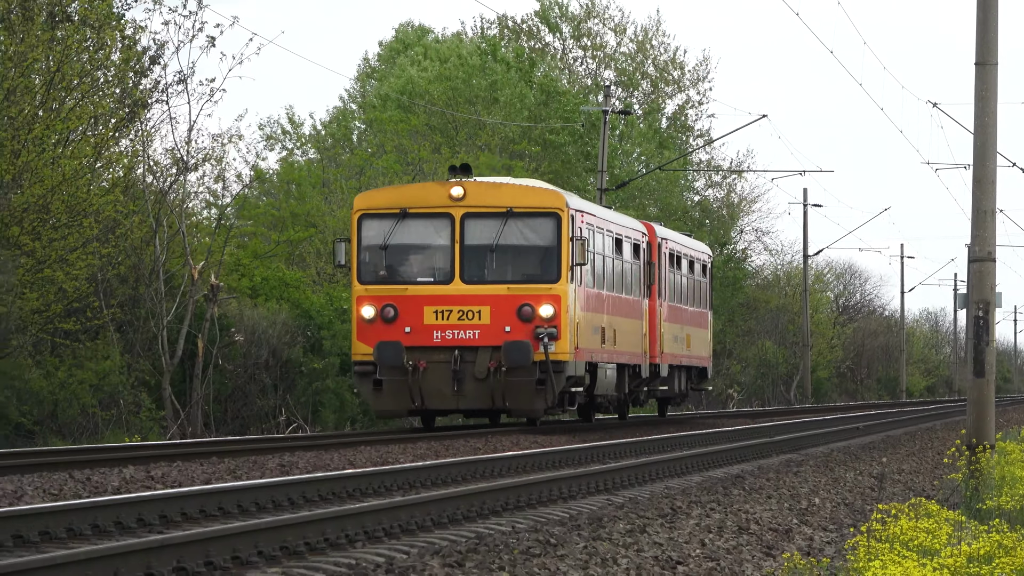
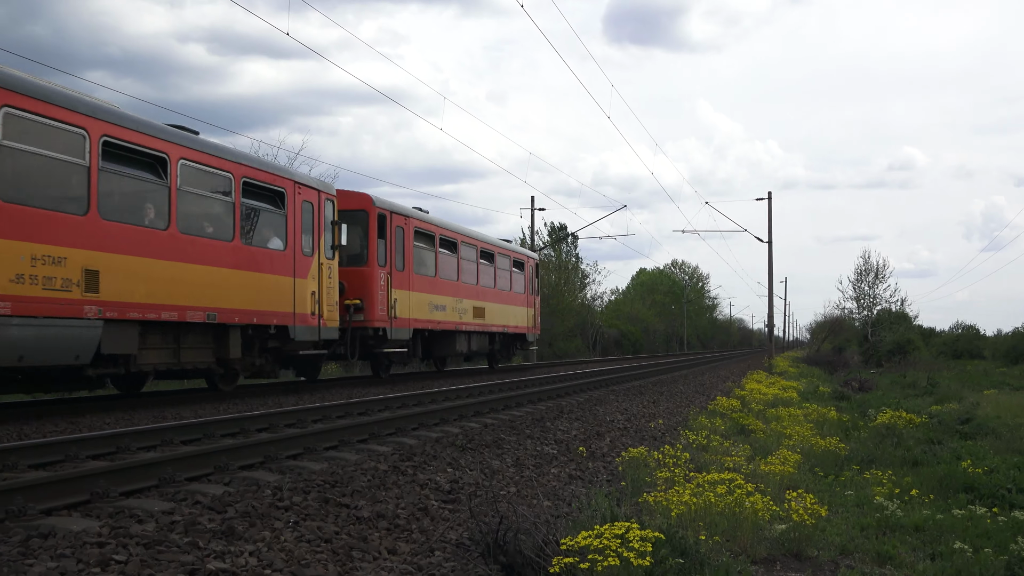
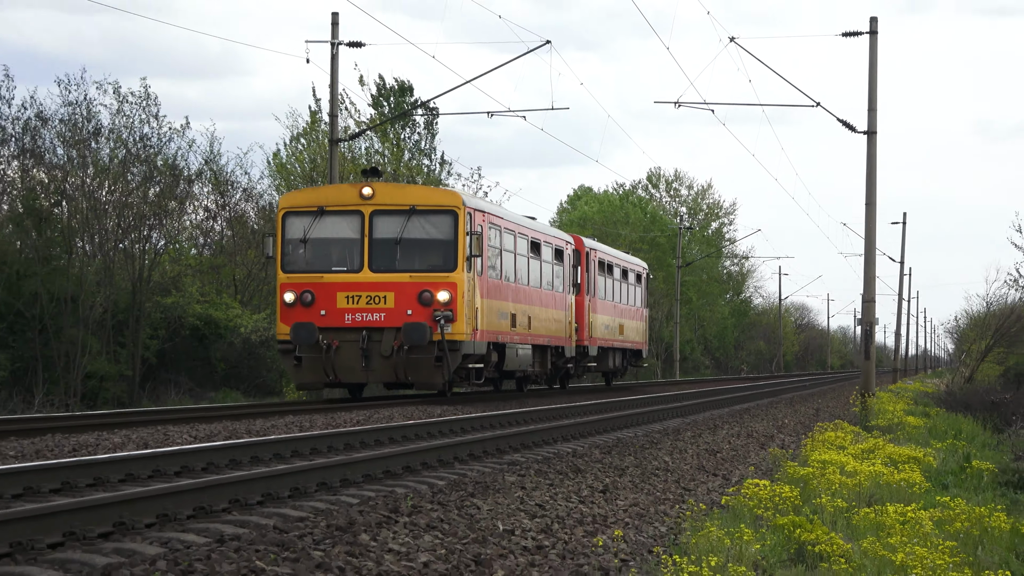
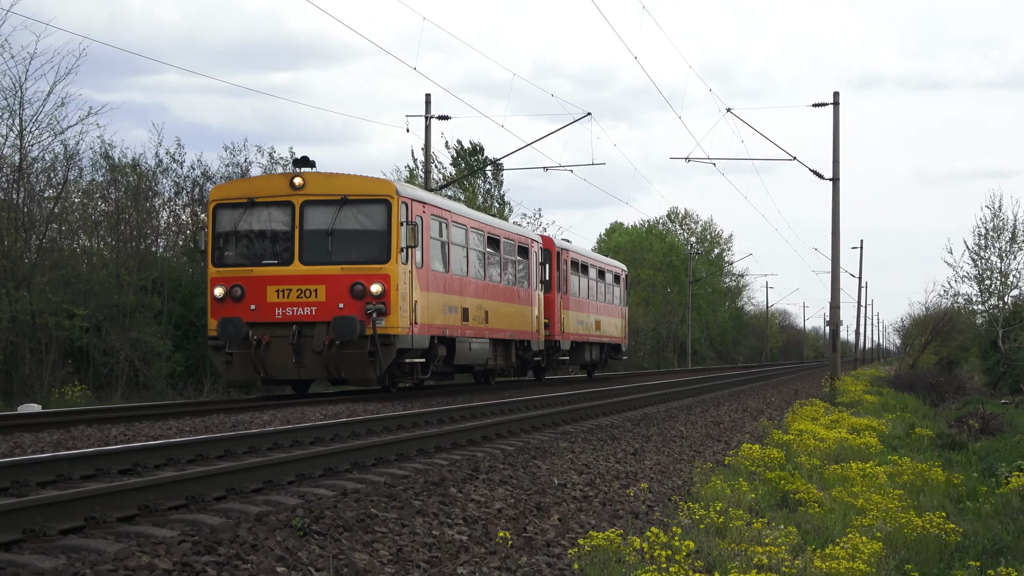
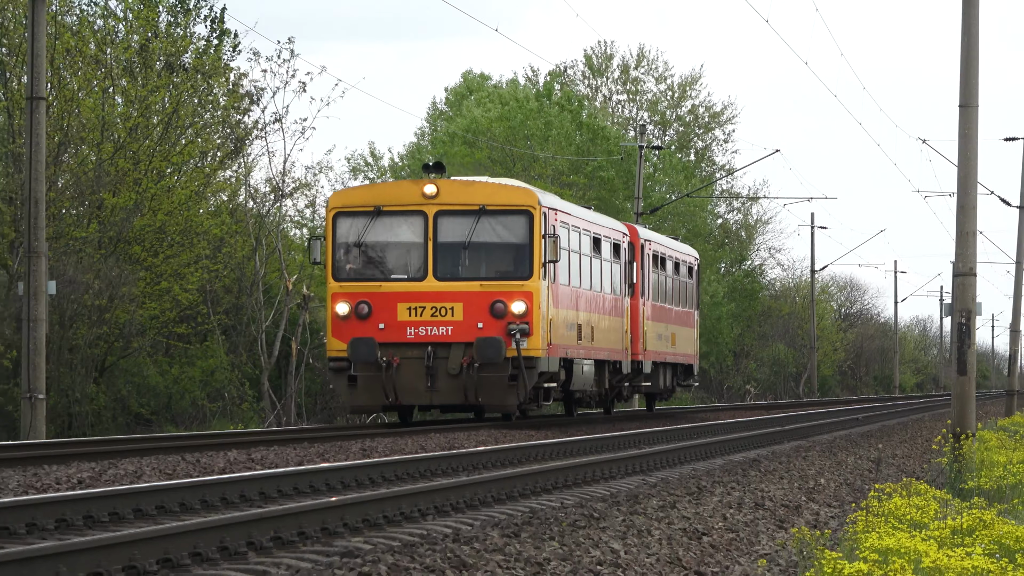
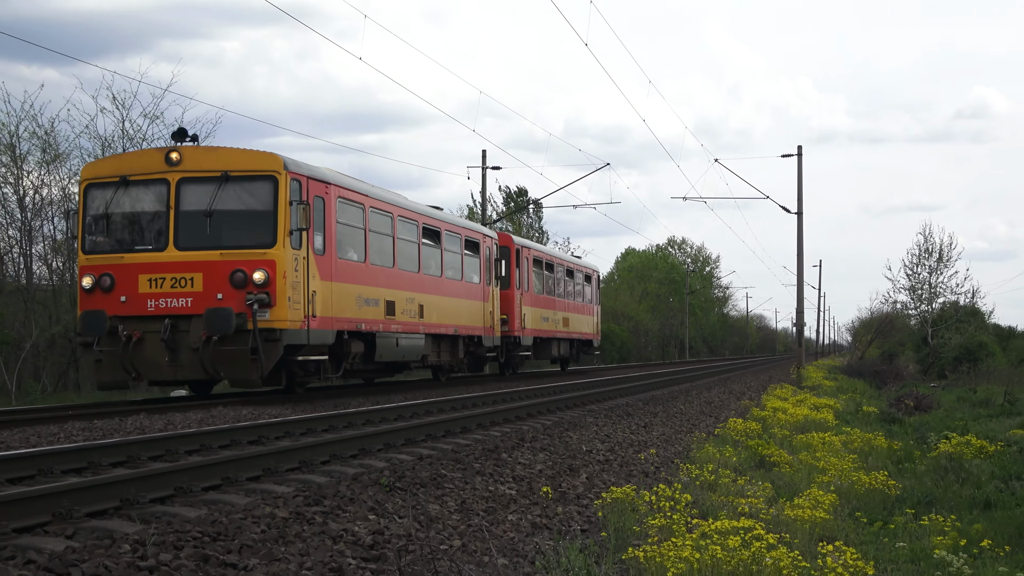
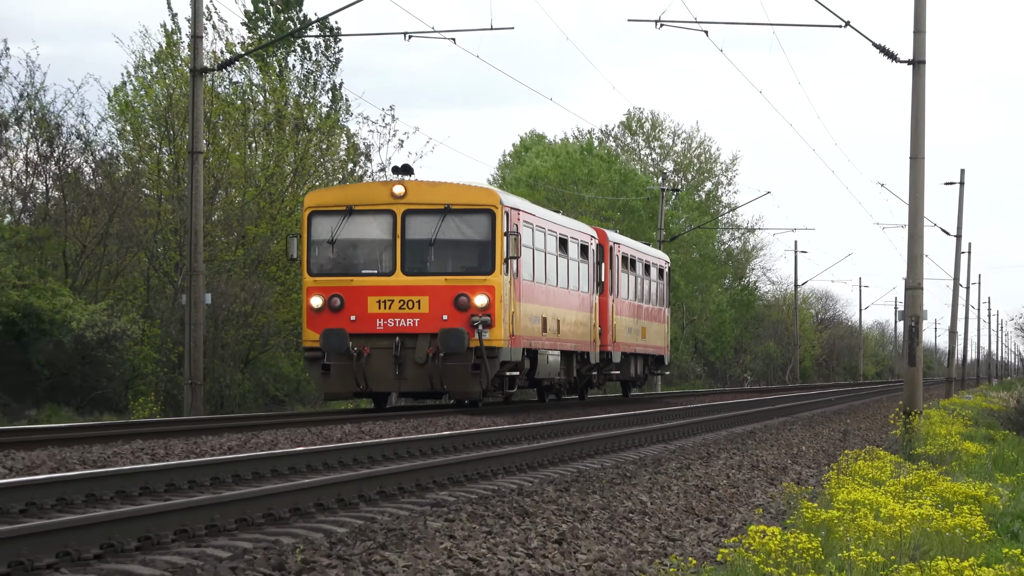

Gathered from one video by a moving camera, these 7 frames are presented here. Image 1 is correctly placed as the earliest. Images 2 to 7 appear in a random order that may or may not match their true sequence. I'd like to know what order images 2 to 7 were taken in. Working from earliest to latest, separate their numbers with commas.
5, 7, 3, 4, 6, 2
